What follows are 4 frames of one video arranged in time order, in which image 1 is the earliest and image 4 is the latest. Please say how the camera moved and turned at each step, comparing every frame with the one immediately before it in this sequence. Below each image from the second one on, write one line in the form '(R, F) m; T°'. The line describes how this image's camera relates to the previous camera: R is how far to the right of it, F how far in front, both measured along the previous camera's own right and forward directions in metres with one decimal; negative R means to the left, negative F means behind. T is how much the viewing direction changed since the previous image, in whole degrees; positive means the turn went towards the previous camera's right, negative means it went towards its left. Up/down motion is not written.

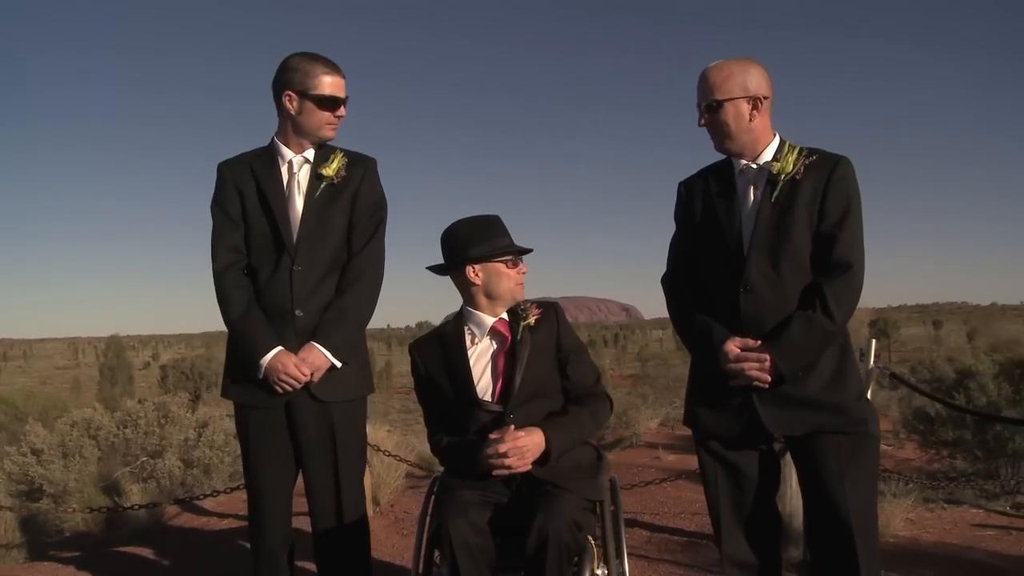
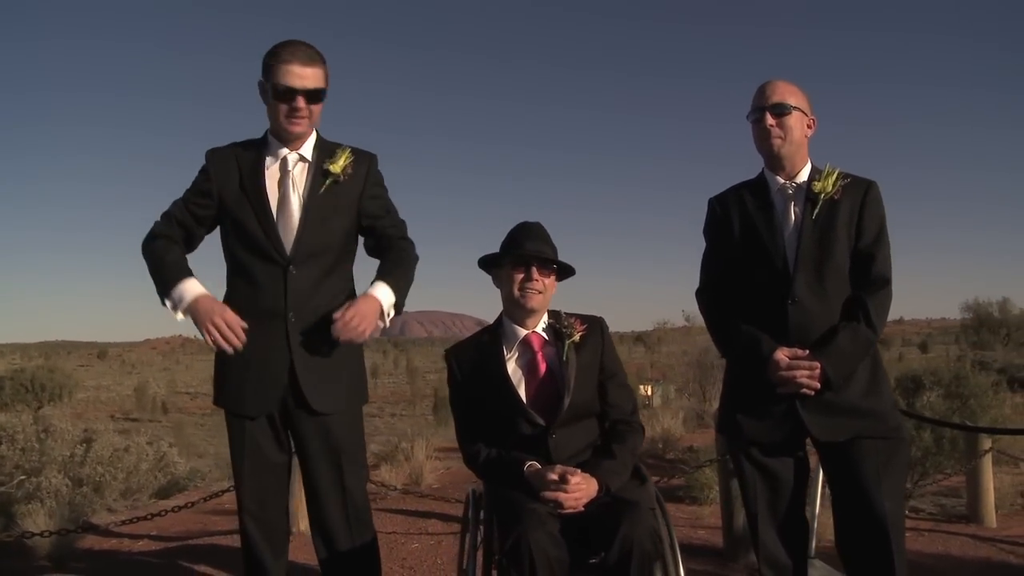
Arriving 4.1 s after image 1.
(-2.3, +0.3) m; +9°
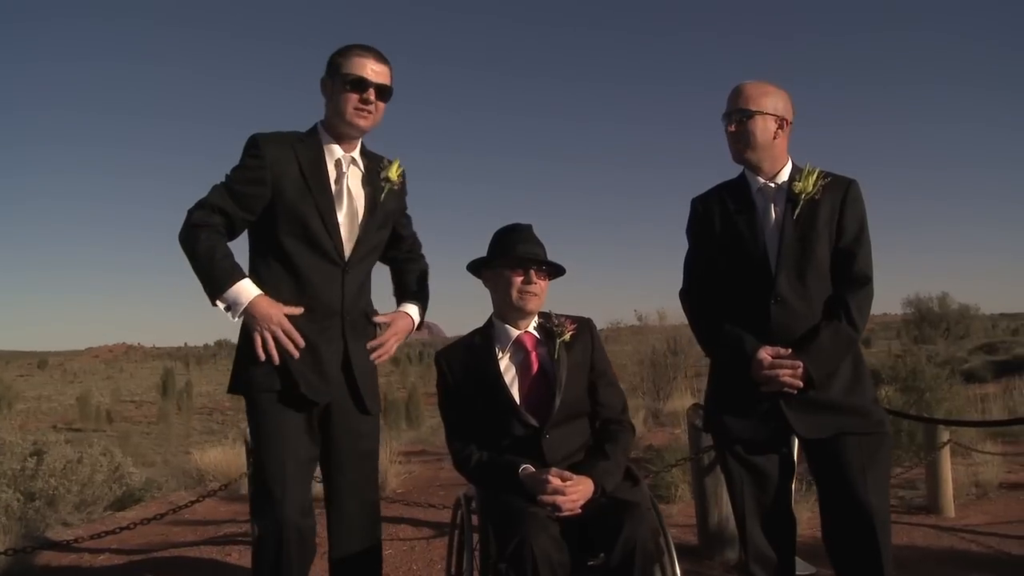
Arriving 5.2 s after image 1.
(-0.5, +0.1) m; +3°
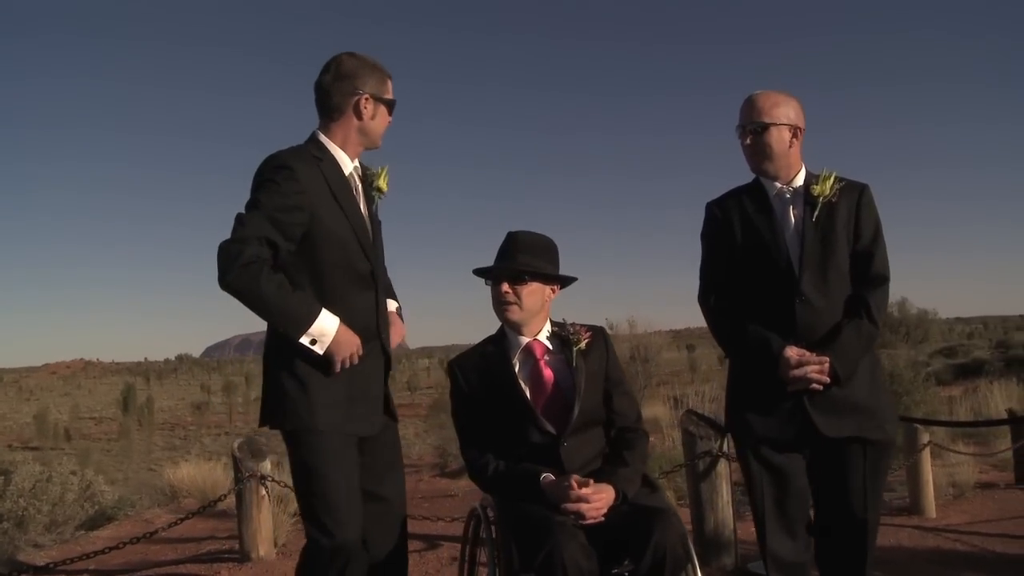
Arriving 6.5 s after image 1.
(-0.6, +0.1) m; +2°
